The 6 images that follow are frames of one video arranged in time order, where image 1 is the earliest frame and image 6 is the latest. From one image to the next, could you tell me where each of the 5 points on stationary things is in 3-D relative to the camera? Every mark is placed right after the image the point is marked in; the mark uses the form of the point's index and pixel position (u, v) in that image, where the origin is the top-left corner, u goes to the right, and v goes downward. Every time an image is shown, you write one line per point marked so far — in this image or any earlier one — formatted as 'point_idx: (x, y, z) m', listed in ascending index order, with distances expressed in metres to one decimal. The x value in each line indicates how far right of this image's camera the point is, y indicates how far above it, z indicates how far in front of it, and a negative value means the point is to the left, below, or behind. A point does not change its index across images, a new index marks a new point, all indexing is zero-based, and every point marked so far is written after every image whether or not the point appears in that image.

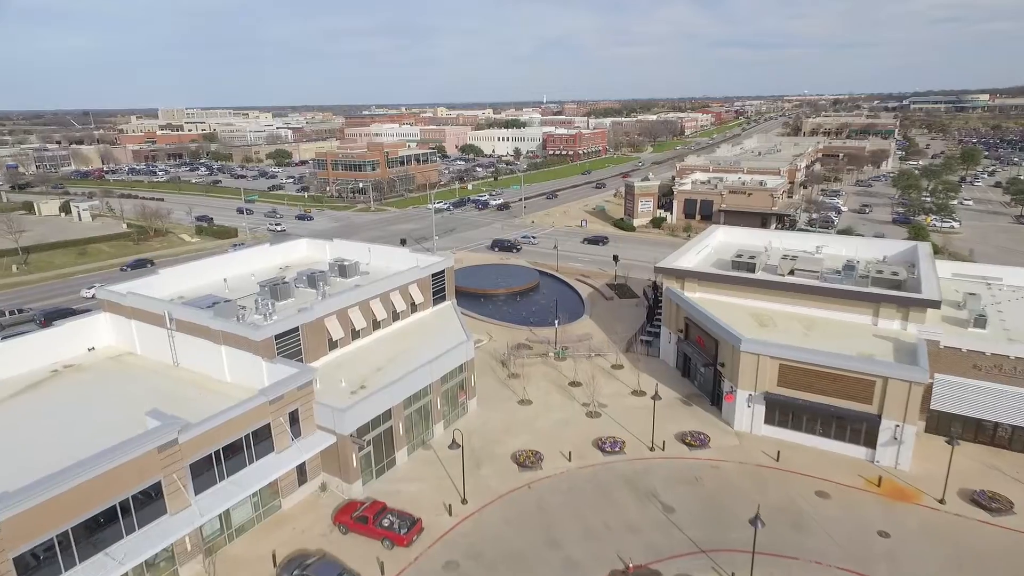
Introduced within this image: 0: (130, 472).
0: (-11.2, -5.4, +18.0) m
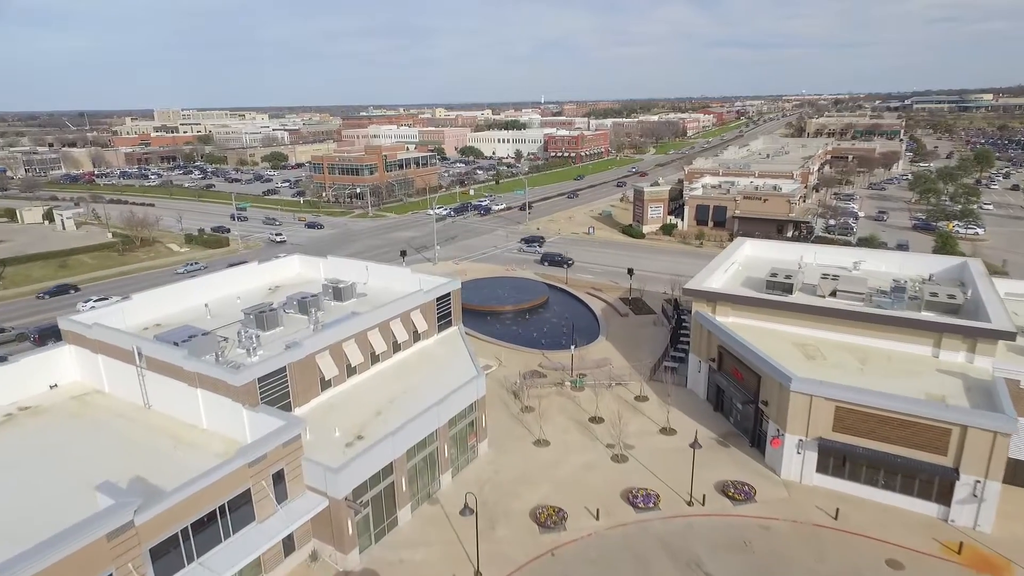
0: (-10.4, -6.6, +14.6) m
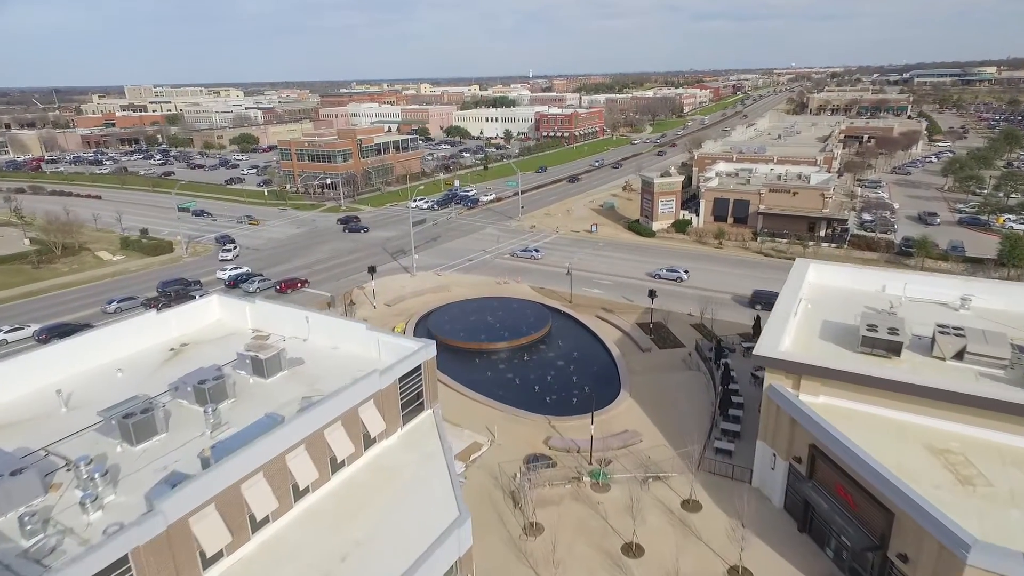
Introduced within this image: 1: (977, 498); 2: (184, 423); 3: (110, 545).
0: (-10.2, -9.8, +5.1) m
1: (+12.8, -5.8, +17.0) m
2: (-10.4, -4.3, +19.3) m
3: (-8.5, -5.4, +12.8) m
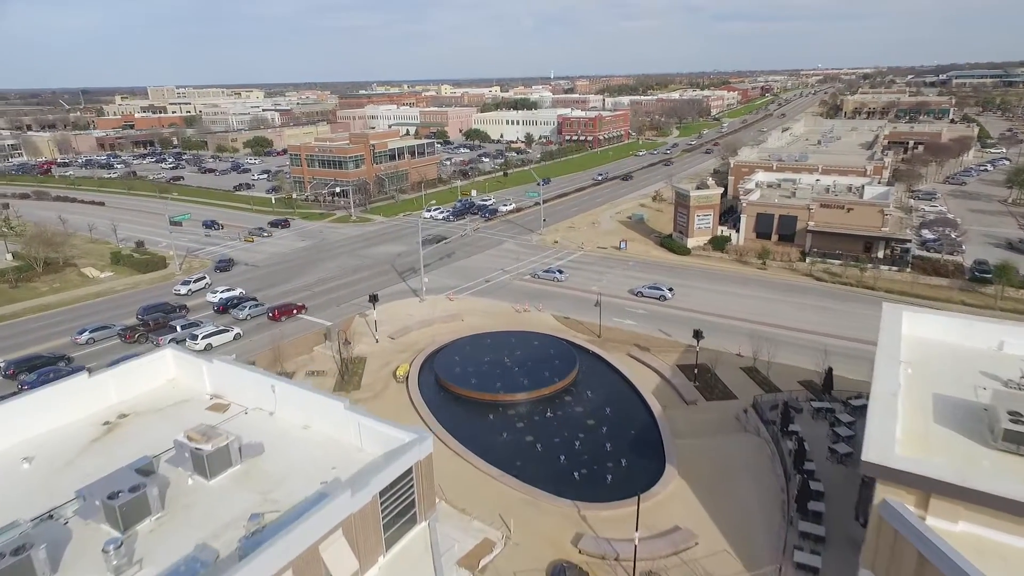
0: (-10.2, -11.7, -0.2) m
1: (+13.2, -8.0, +11.0) m
2: (-9.9, -6.2, +14.0) m
3: (-8.2, -7.4, +7.5) m
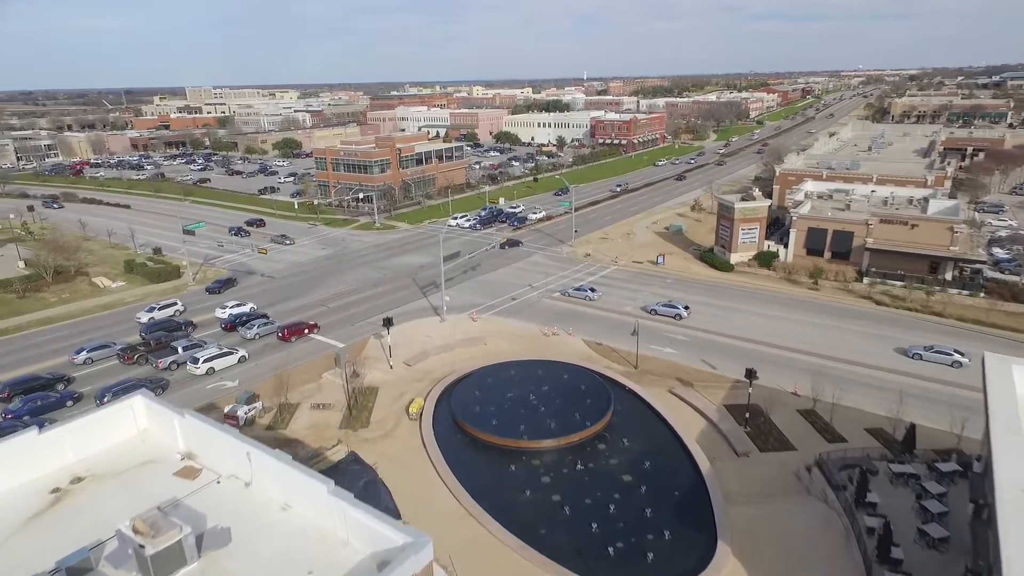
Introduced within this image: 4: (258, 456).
0: (-10.6, -12.9, -3.4) m
1: (+13.3, -9.6, +6.6) m
2: (-9.5, -7.4, +10.8) m
3: (-8.2, -8.6, +4.2) m
4: (-6.7, -4.5, +16.2) m
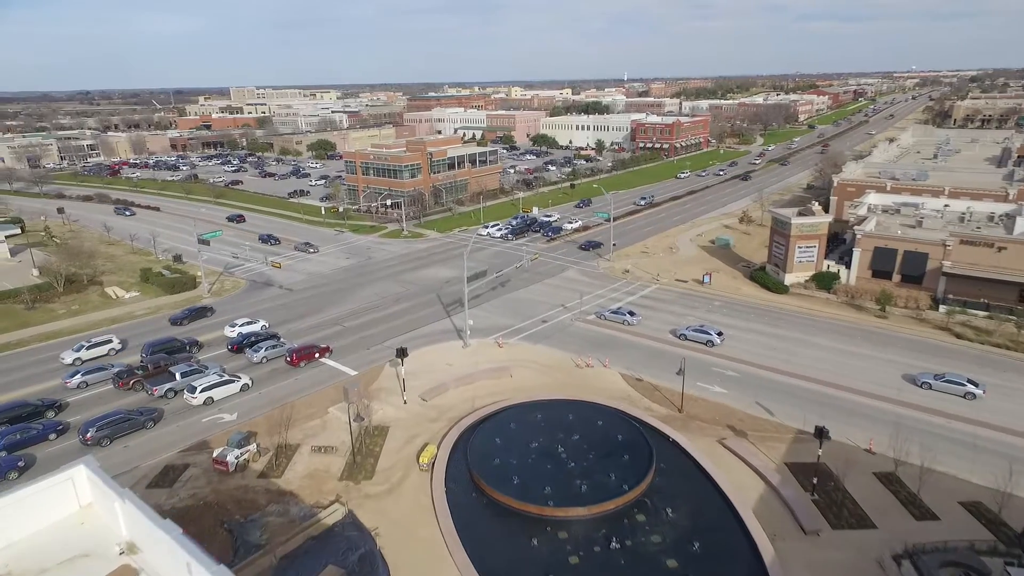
0: (-11.6, -14.2, -6.8) m
1: (+12.9, -11.4, +1.9) m
2: (-9.6, -8.7, +7.3) m
3: (-8.7, -9.9, +0.6) m
4: (-6.4, -5.8, +12.5) m
